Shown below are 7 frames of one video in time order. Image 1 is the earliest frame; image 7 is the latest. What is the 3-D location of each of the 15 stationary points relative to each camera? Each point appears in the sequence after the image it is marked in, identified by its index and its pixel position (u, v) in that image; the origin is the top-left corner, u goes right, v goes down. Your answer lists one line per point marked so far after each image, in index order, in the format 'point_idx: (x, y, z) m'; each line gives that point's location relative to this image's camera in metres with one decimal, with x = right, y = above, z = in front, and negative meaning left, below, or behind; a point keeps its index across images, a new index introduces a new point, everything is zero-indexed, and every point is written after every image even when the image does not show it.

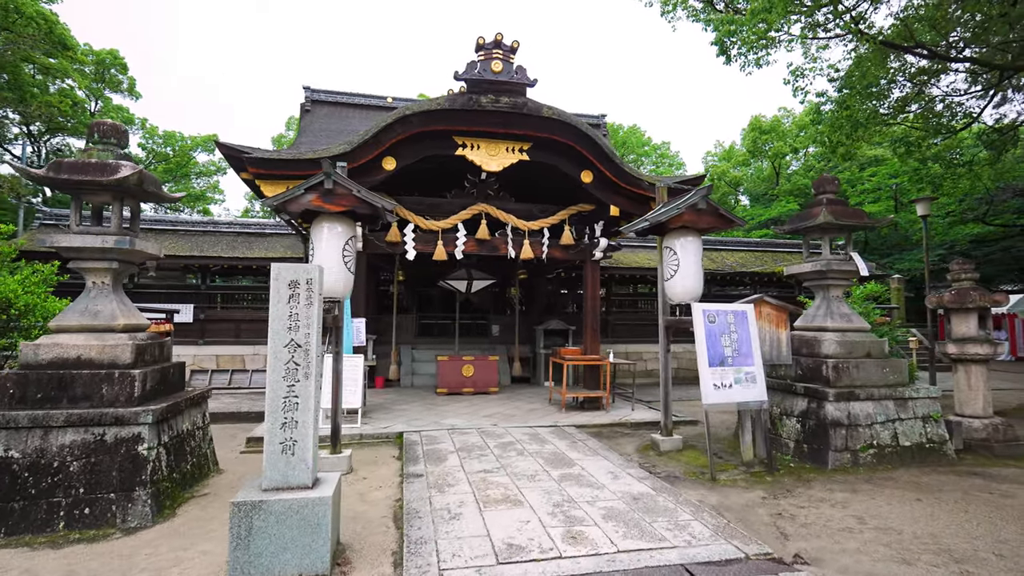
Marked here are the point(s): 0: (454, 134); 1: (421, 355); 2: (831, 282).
0: (-0.7, +2.0, +6.8) m
1: (-1.8, -1.4, +10.7) m
2: (+3.4, +0.1, +5.7) m
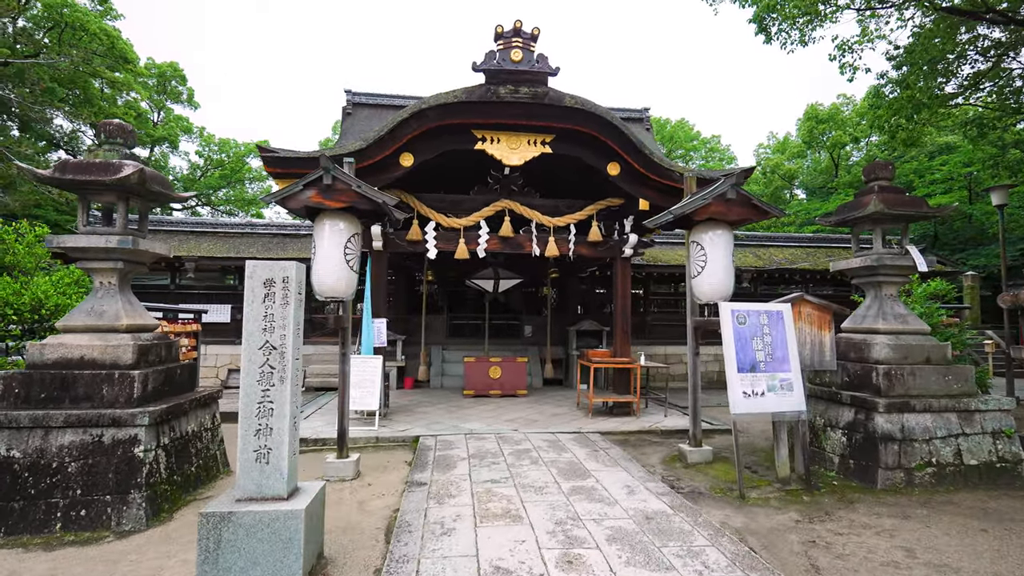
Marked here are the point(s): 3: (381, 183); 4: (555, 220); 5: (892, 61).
0: (-0.5, +2.0, +6.6) m
1: (-1.2, -1.4, +10.6) m
2: (+3.6, +0.1, +5.1) m
3: (-1.6, +1.3, +6.6) m
4: (+0.6, +1.0, +7.4) m
5: (+6.0, +3.6, +8.3) m
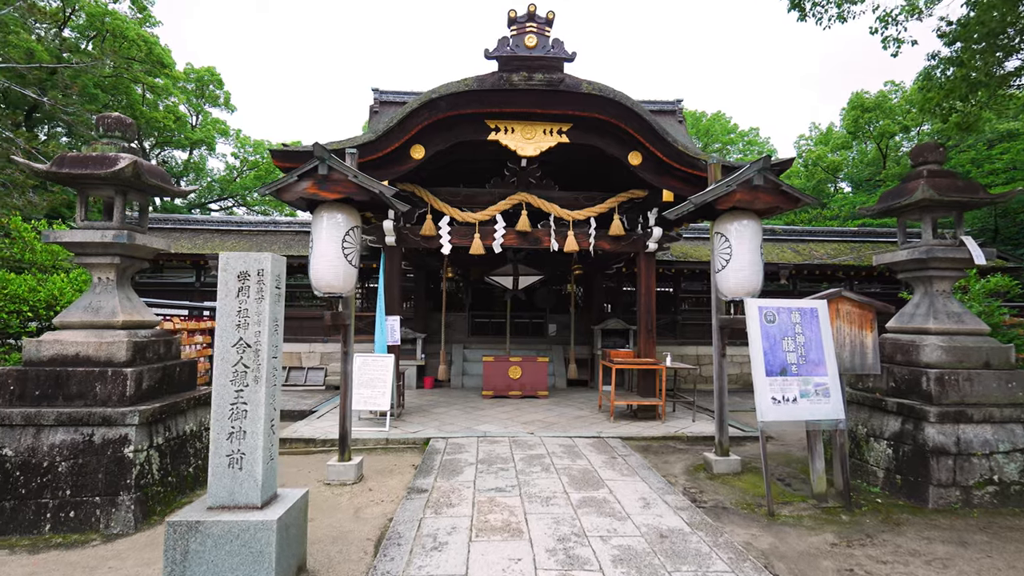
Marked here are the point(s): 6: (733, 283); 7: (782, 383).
0: (-0.3, +2.0, +6.3) m
1: (-0.8, -1.3, +10.3) m
2: (+3.6, +0.1, +4.5) m
3: (-1.4, +1.3, +6.4) m
4: (+0.9, +1.0, +7.1) m
5: (+6.3, +3.6, +7.7) m
6: (+1.9, 0.0, +4.5) m
7: (+2.0, -0.7, +4.0) m
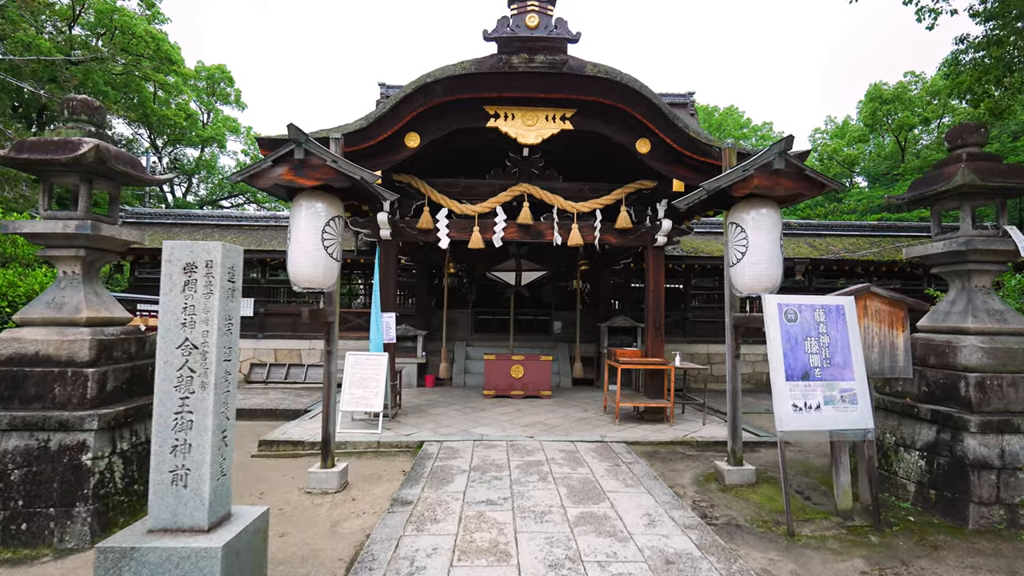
0: (-0.3, +2.1, +6.0) m
1: (-0.7, -1.2, +10.0) m
2: (+3.6, +0.2, +4.1) m
3: (-1.4, +1.4, +6.0) m
4: (+0.9, +1.0, +6.7) m
5: (+6.3, +3.7, +7.2) m
6: (+1.8, +0.1, +4.1) m
7: (+2.0, -0.7, +3.6) m
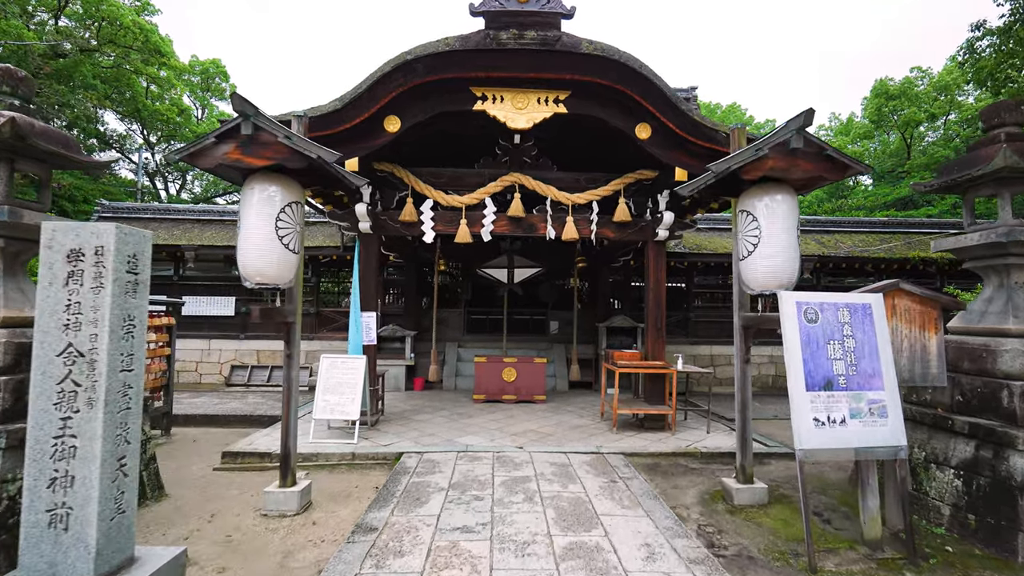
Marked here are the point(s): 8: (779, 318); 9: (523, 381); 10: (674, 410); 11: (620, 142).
0: (-0.4, +2.1, +5.5) m
1: (-0.8, -1.2, +9.5) m
2: (+3.5, +0.2, +3.6) m
3: (-1.6, +1.4, +5.5) m
4: (+0.7, +1.1, +6.2) m
5: (+6.2, +3.7, +6.7) m
6: (+1.7, +0.1, +3.6) m
7: (+1.8, -0.7, +3.1) m
8: (+1.9, -0.2, +3.7) m
9: (+0.2, -1.4, +7.7) m
10: (+1.9, -1.4, +6.1) m
11: (+1.3, +1.7, +6.2) m
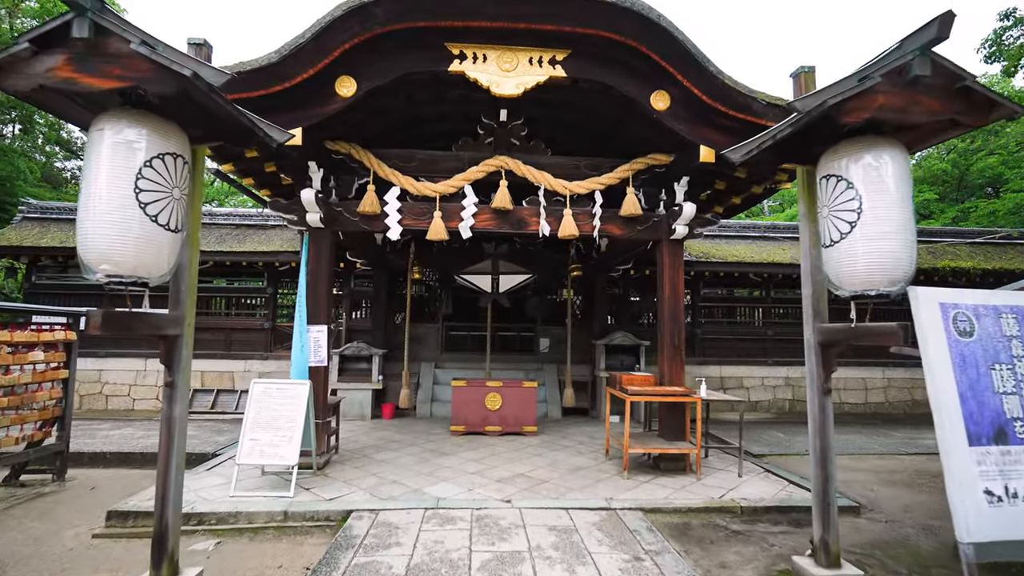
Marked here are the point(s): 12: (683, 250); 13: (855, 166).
0: (-0.5, +2.1, +4.4) m
1: (-1.1, -1.4, +8.3) m
2: (+3.4, +0.2, +2.6) m
3: (-1.7, +1.4, +4.4) m
4: (+0.6, +1.0, +5.1) m
5: (+6.0, +3.6, +5.8) m
6: (+1.6, +0.1, +2.4) m
7: (+1.8, -0.6, +1.9) m
8: (+1.8, -0.2, +2.6) m
9: (0.0, -1.5, +6.5) m
10: (+1.7, -1.5, +4.9) m
11: (+1.1, +1.6, +5.1) m
12: (+1.7, +0.4, +5.4) m
13: (+1.6, +0.6, +2.5) m
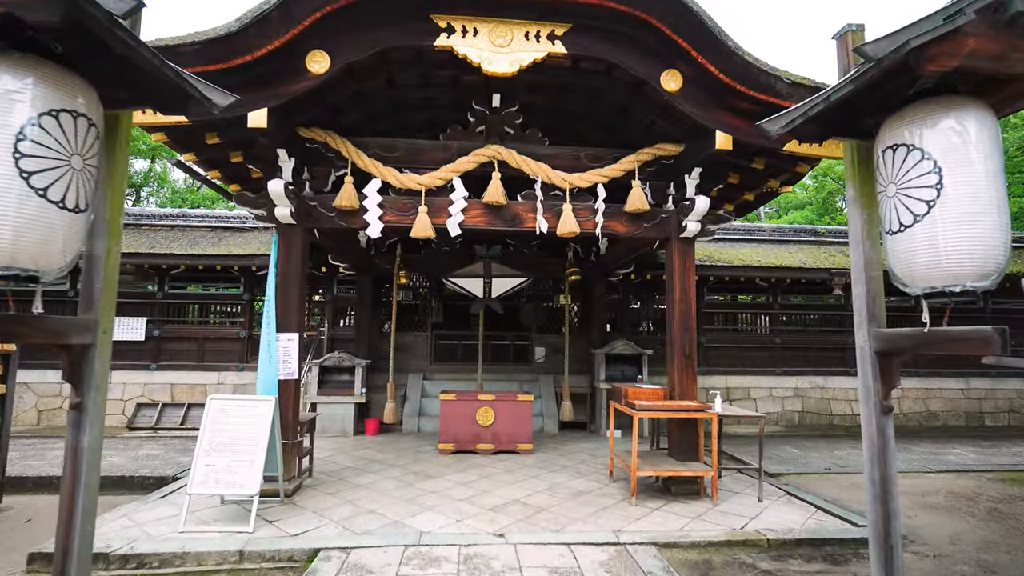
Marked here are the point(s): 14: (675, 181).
0: (-0.6, +2.1, +3.9) m
1: (-1.2, -1.5, +7.7) m
2: (+3.4, +0.2, +2.1) m
3: (-1.7, +1.3, +3.9) m
4: (+0.5, +1.0, +4.6) m
5: (+6.0, +3.6, +5.4) m
6: (+1.6, +0.1, +2.0) m
7: (+1.8, -0.6, +1.5) m
8: (+1.8, -0.2, +2.1) m
9: (-0.1, -1.5, +5.9) m
10: (+1.7, -1.5, +4.4) m
11: (+1.1, +1.6, +4.6) m
12: (+1.7, +0.3, +4.9) m
13: (+1.6, +0.6, +2.0) m
14: (+1.5, +1.0, +5.0) m
